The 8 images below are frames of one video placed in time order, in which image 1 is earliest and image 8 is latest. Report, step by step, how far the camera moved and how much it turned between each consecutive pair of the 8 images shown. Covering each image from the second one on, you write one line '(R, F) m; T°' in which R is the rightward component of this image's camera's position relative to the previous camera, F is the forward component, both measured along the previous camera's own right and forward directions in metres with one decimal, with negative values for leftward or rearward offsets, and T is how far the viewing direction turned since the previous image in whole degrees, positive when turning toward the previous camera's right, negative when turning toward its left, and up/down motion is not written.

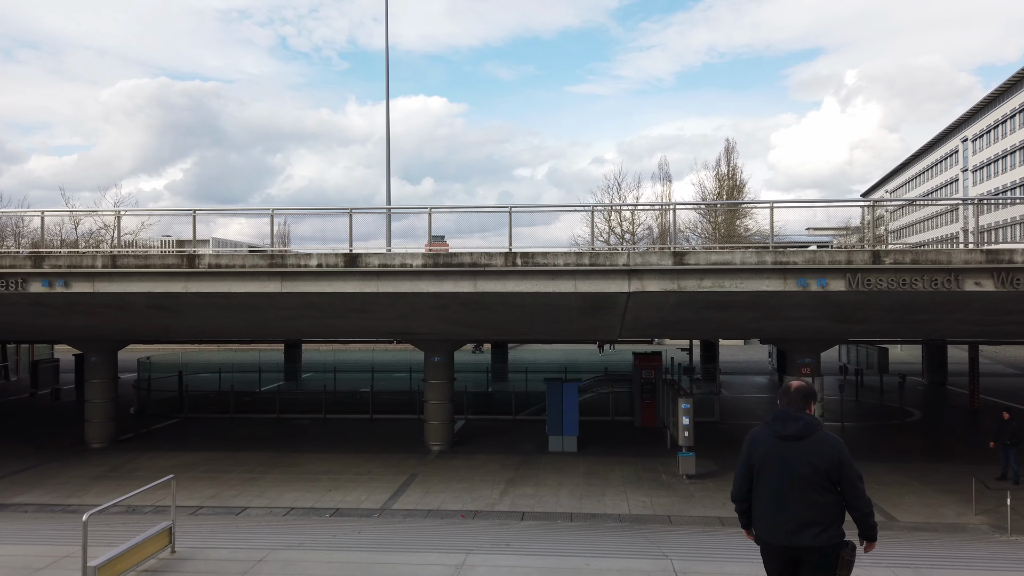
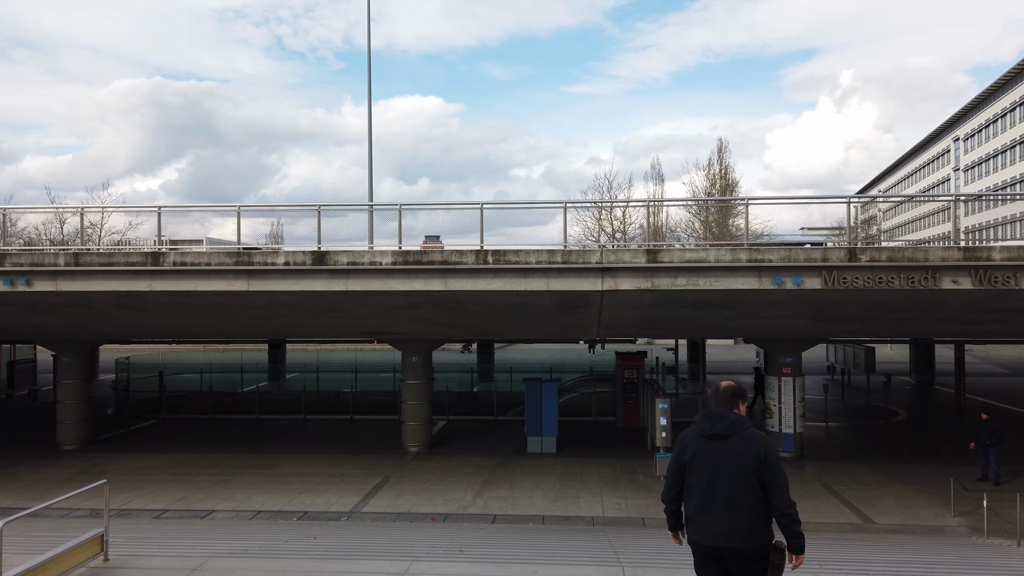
(+0.4, +0.2) m; 0°
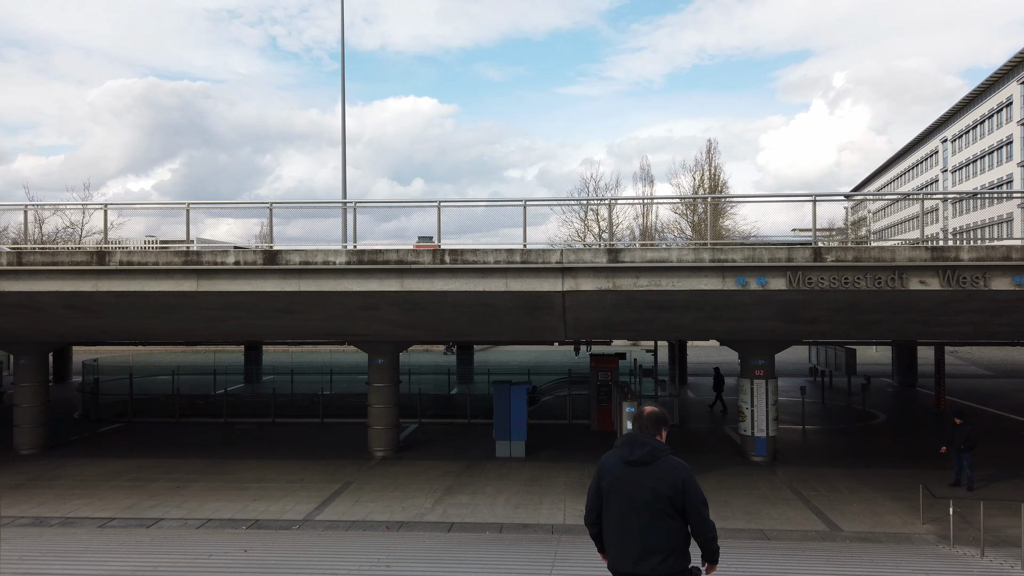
(+0.5, +0.3) m; 0°
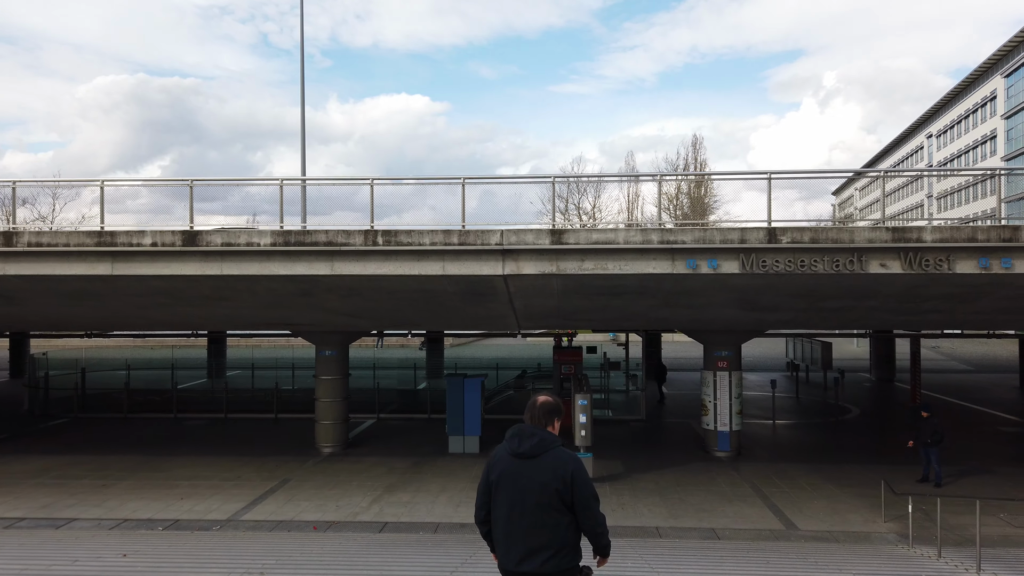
(+0.8, +0.6) m; +1°
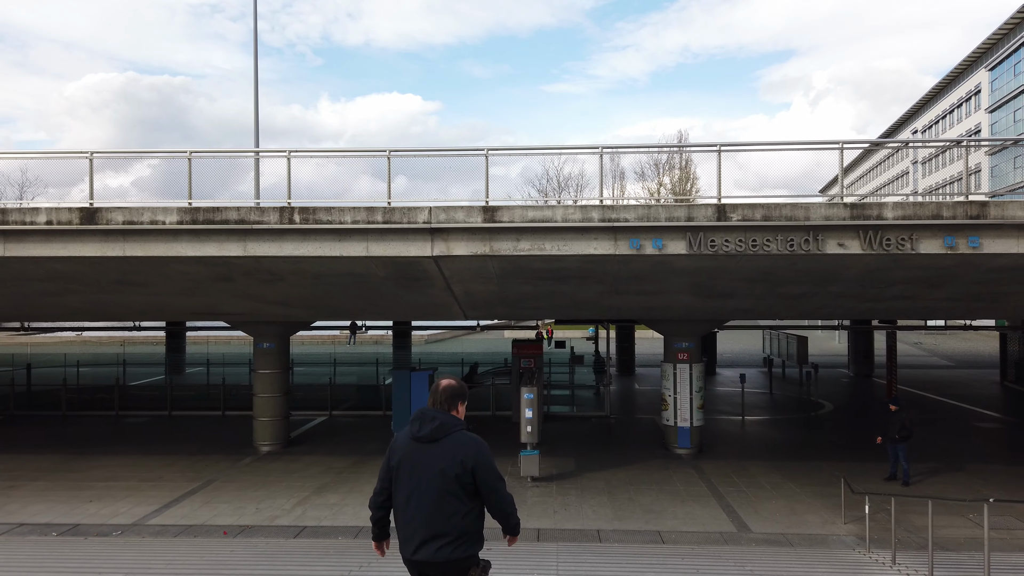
(+0.8, +0.7) m; +1°
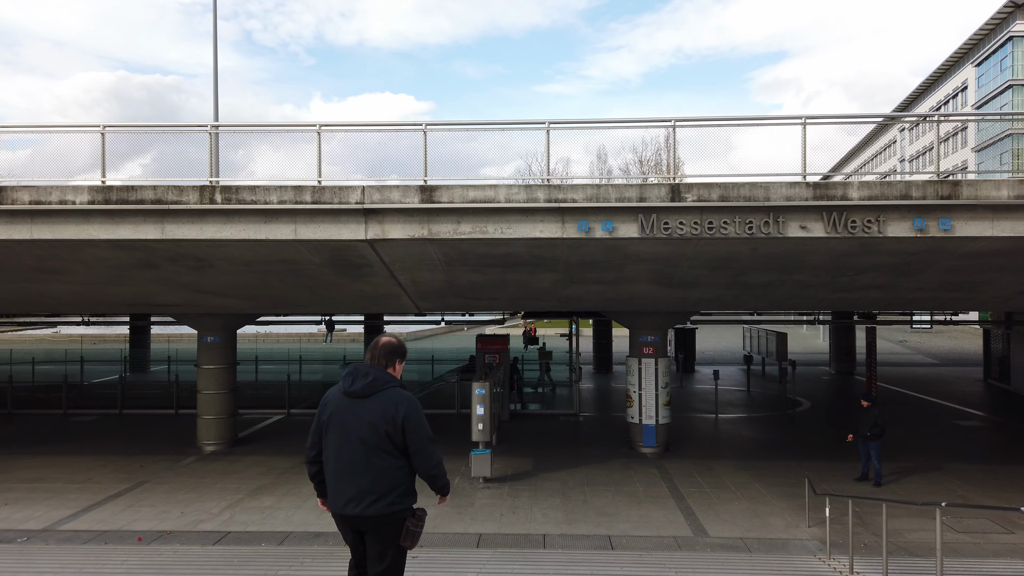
(+0.6, +0.6) m; +1°
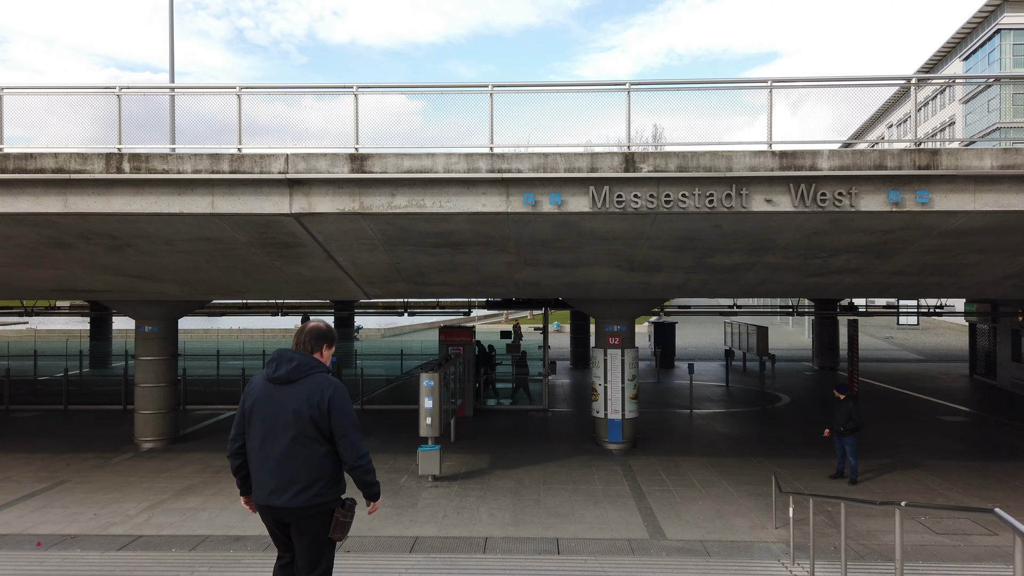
(+0.6, +0.6) m; +1°
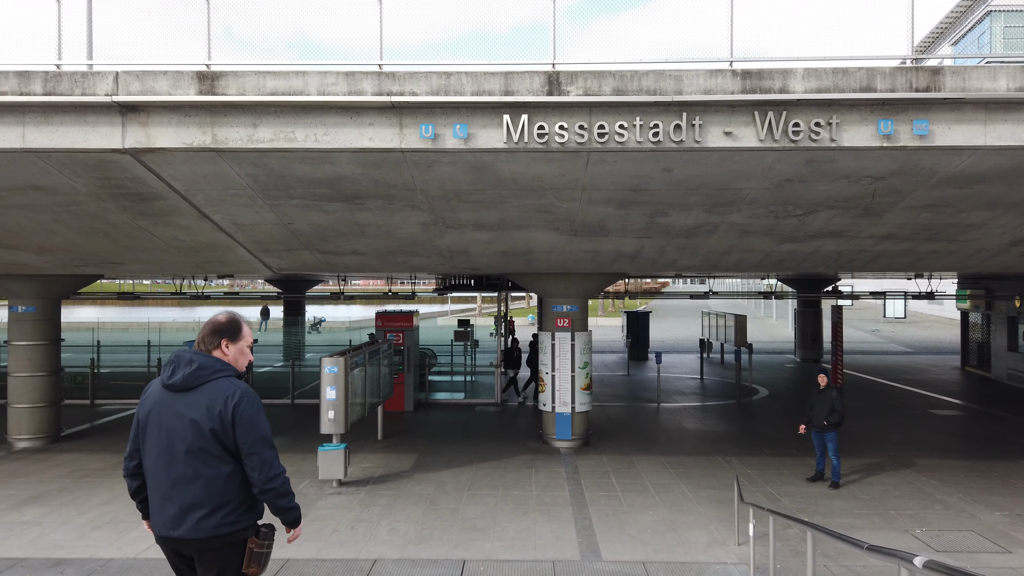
(+0.8, +1.4) m; +1°
